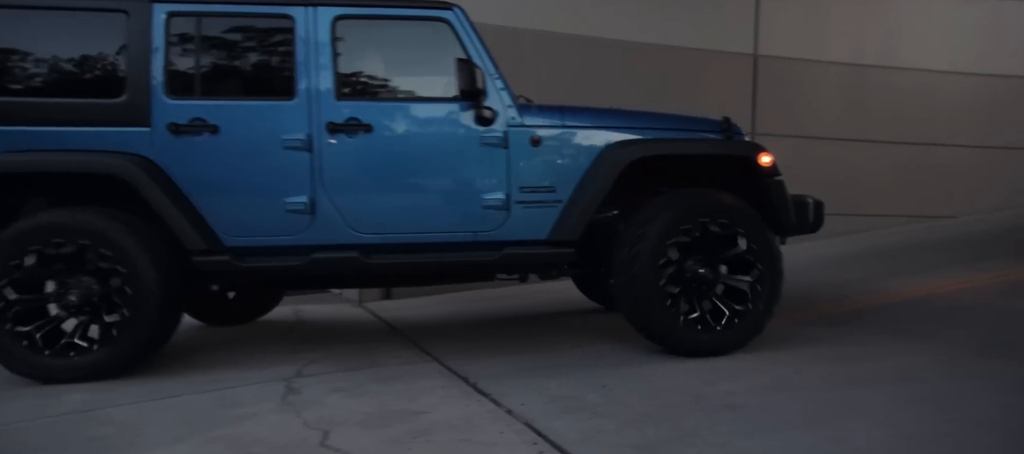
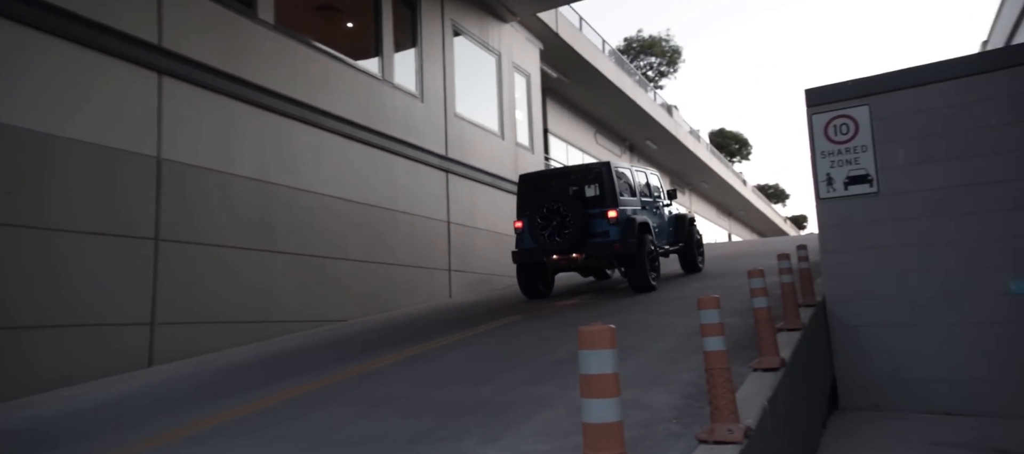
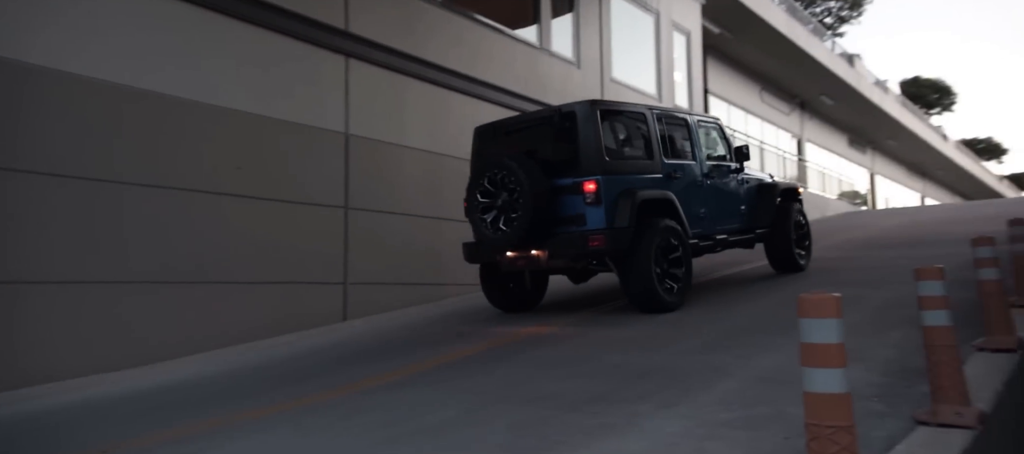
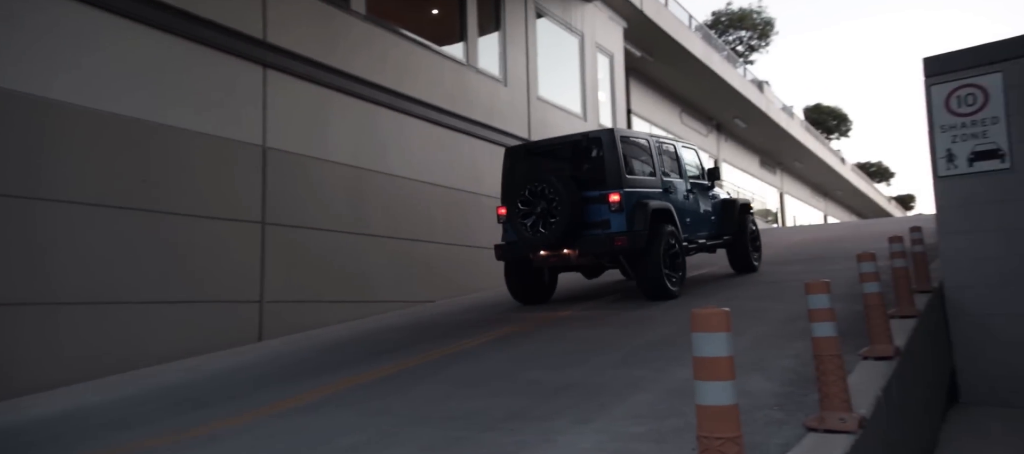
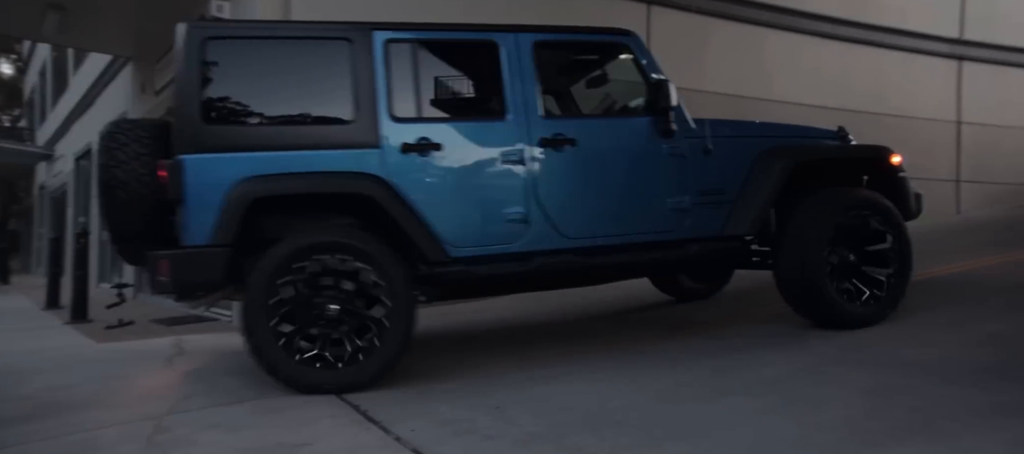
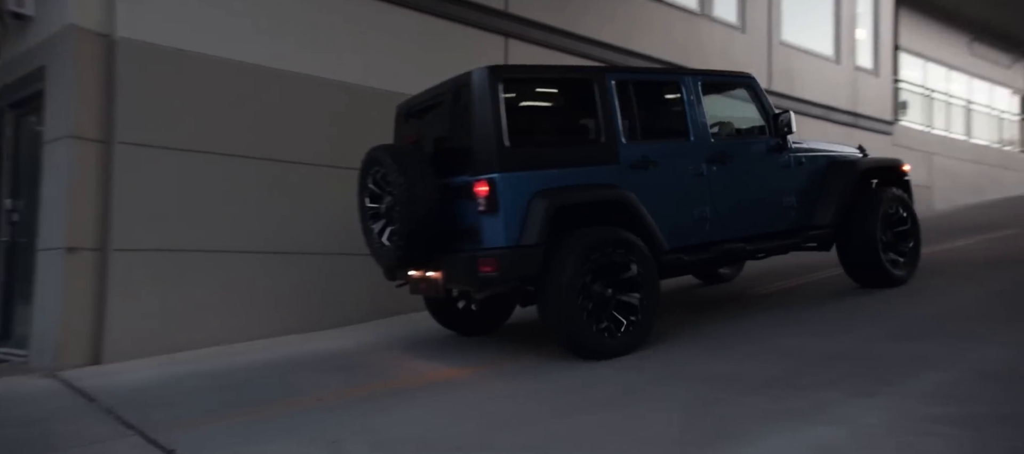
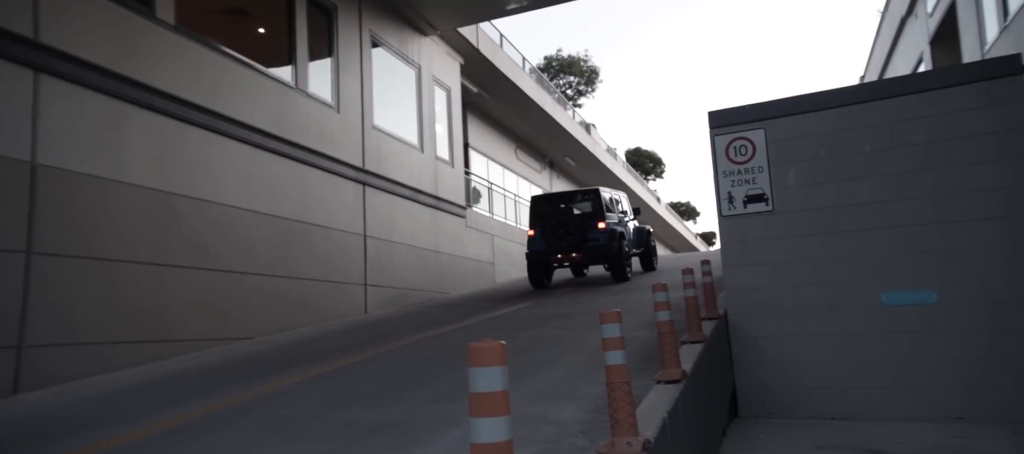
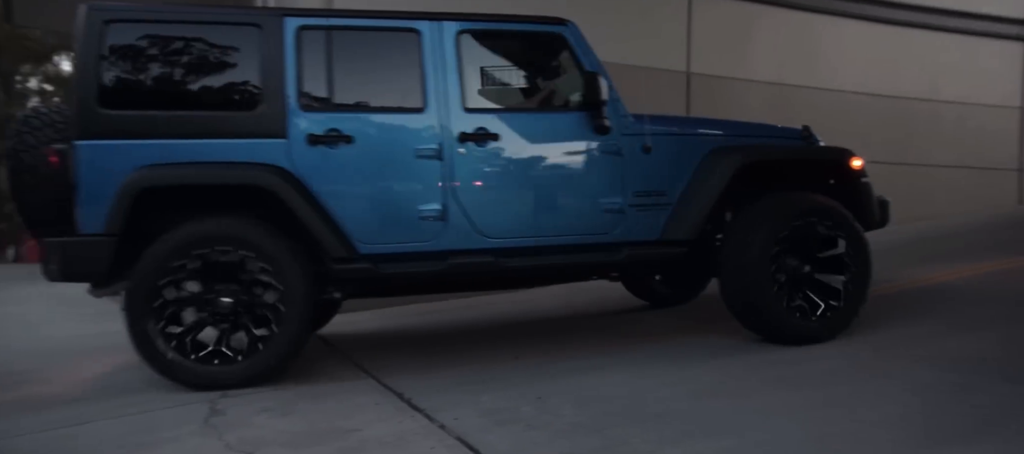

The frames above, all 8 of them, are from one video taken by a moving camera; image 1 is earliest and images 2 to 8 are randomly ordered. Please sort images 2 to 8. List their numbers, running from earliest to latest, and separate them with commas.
8, 5, 6, 3, 4, 2, 7
